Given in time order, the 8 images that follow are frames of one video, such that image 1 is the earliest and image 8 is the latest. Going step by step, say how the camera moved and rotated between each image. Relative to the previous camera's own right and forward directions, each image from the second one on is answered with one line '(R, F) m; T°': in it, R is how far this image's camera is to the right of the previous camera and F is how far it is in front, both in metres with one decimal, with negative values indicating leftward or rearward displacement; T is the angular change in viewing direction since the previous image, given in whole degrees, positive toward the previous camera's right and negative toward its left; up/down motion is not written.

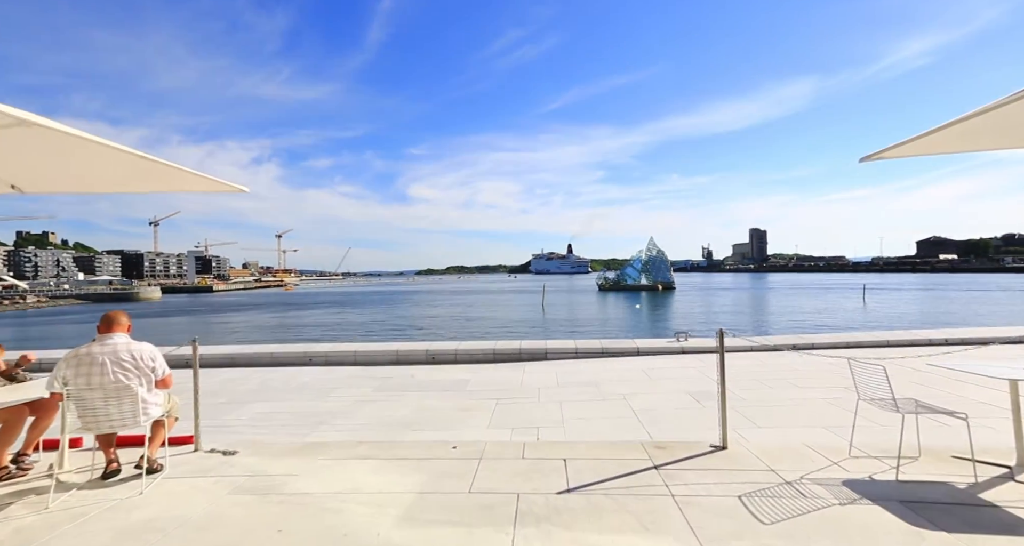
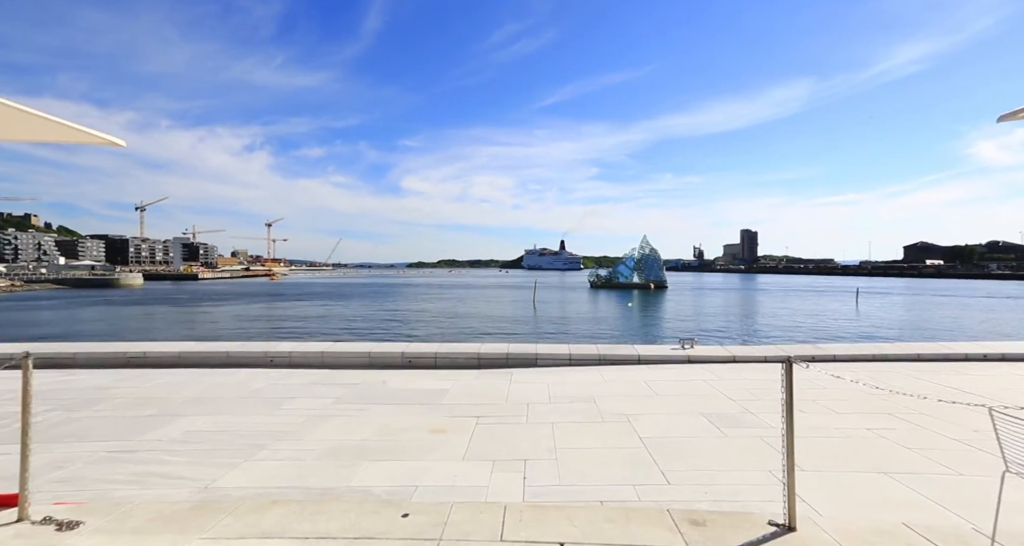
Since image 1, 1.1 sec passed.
(+0.1, +1.0) m; +1°
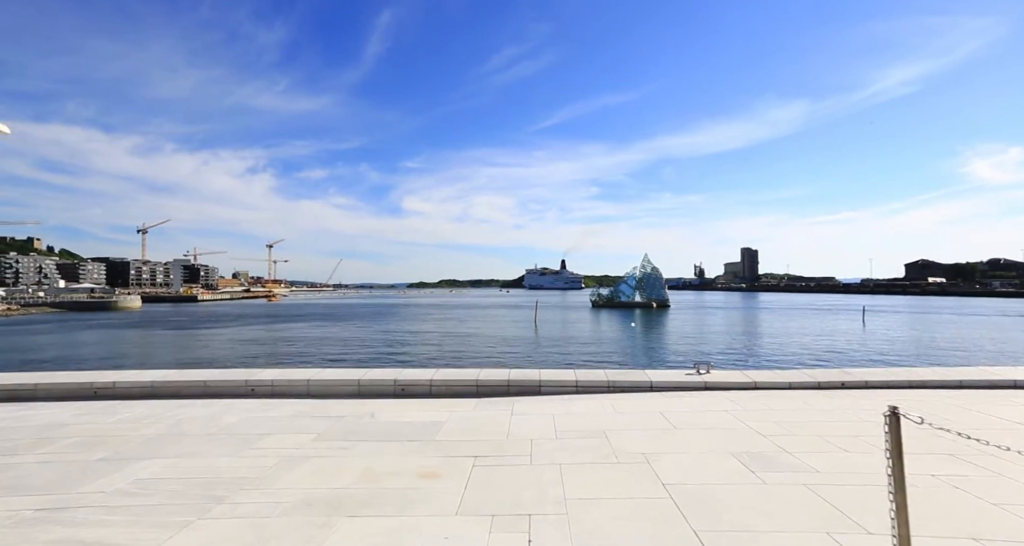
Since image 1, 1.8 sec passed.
(0.0, +0.6) m; 0°
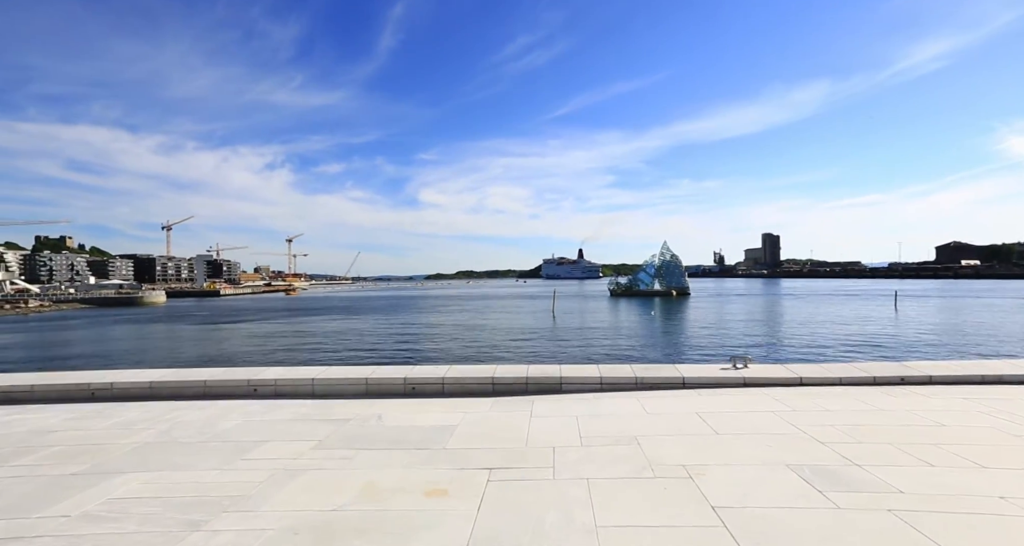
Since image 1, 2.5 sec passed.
(0.0, +0.6) m; -2°
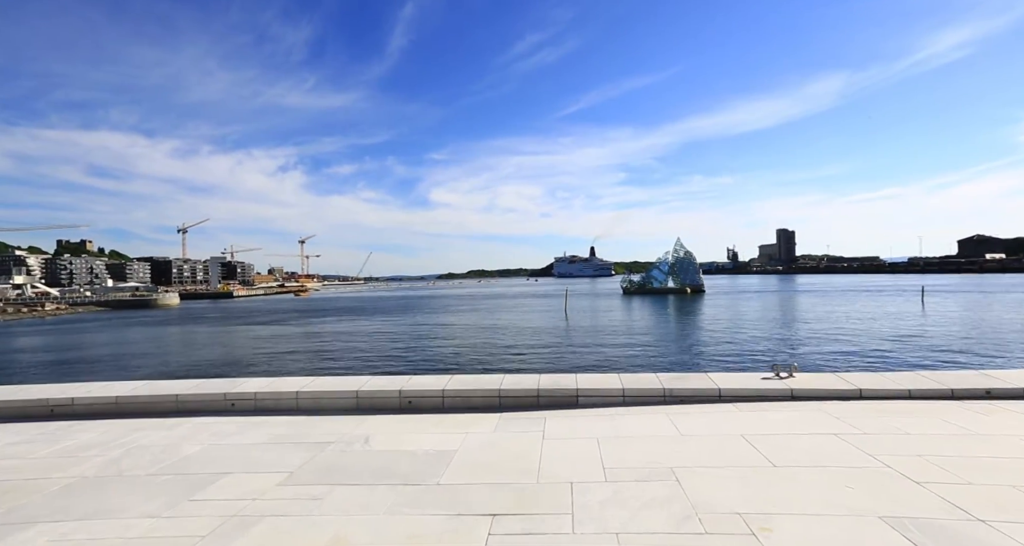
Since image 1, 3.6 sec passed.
(0.0, +0.9) m; -1°
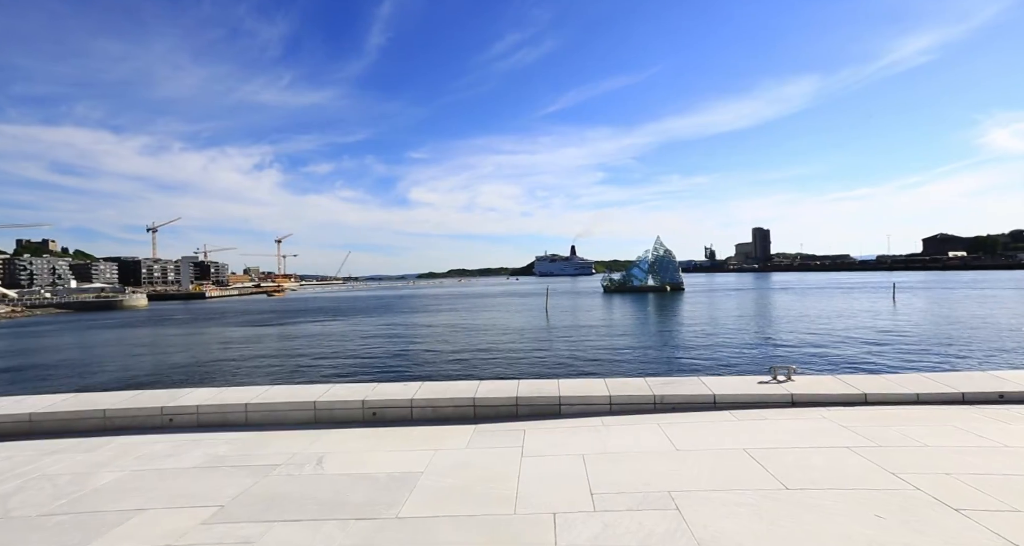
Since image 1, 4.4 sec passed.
(+0.1, +0.6) m; +2°
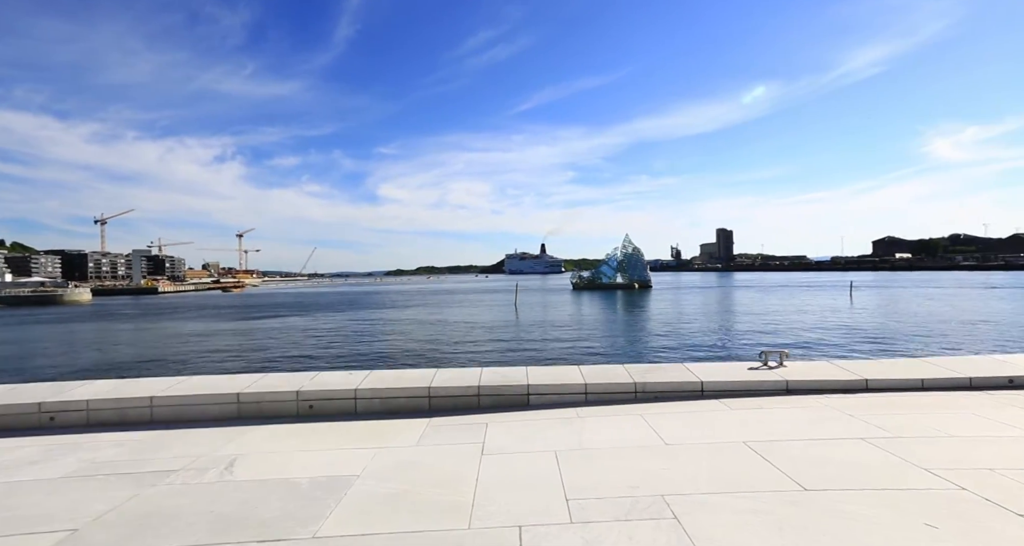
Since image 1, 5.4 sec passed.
(+0.1, +0.8) m; +3°
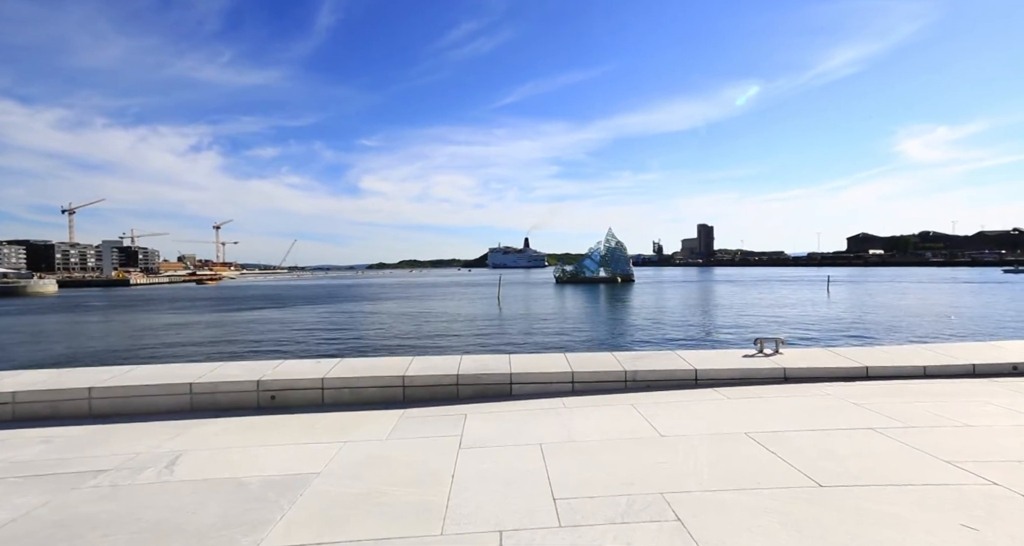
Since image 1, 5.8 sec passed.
(0.0, +0.4) m; +2°
